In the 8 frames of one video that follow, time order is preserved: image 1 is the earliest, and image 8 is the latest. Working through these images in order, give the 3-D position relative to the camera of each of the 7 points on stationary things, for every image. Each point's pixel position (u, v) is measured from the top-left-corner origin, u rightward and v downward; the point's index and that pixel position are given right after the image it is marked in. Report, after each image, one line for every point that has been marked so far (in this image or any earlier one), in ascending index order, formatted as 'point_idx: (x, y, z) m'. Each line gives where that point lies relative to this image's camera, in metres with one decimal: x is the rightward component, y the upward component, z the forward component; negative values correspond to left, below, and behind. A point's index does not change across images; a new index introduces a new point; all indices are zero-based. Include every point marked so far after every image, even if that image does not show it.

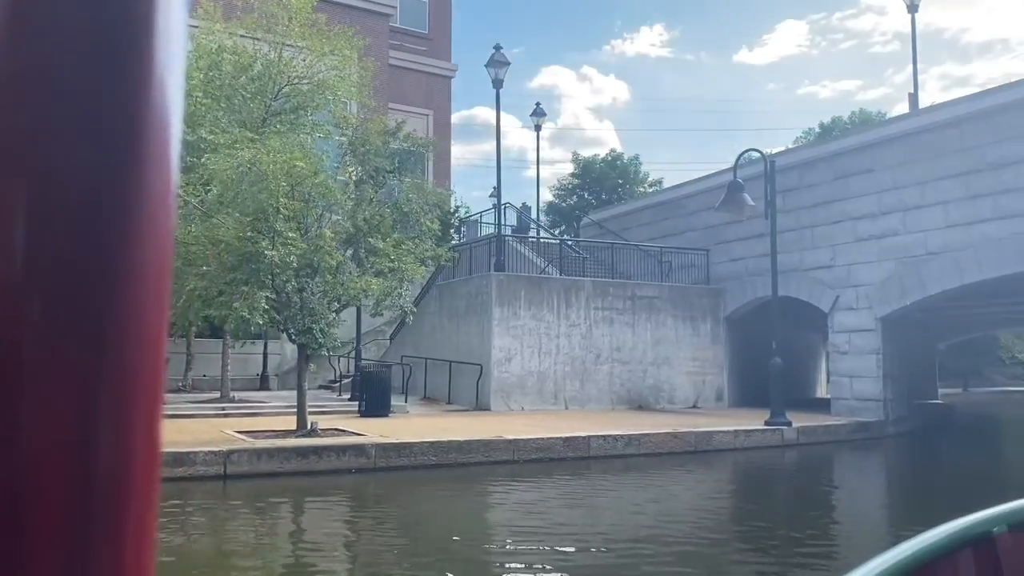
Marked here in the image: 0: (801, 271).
0: (+6.5, +0.4, +19.3) m
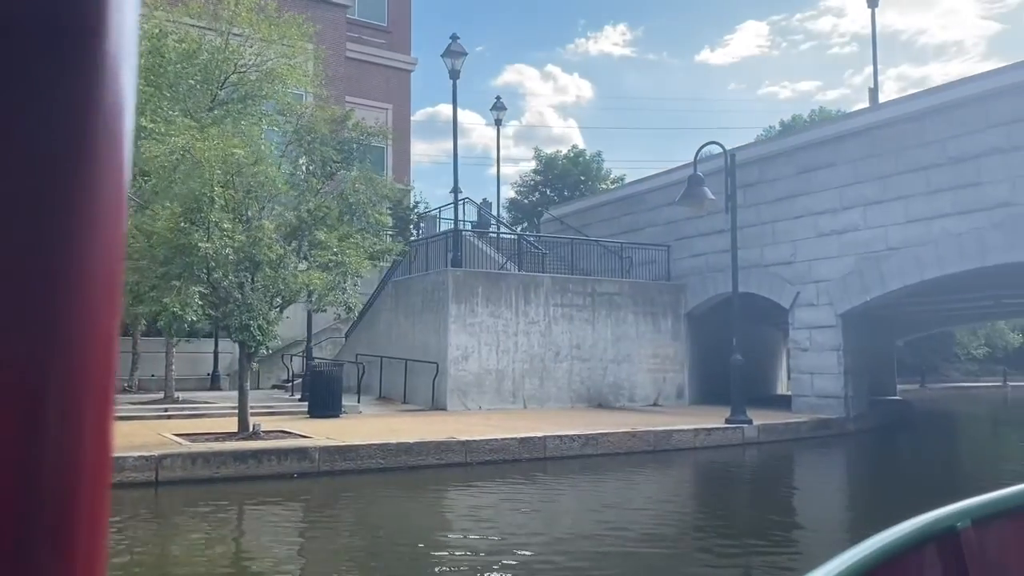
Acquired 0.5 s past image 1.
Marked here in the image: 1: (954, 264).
0: (+5.6, +0.5, +19.0) m
1: (+7.7, +0.4, +14.9) m
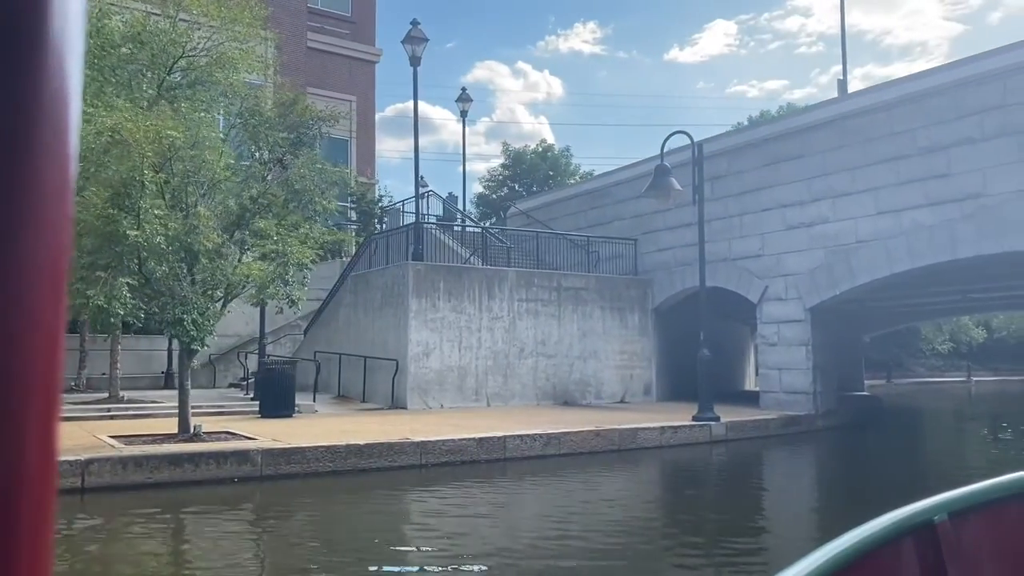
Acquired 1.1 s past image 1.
0: (+4.8, +0.6, +18.7) m
1: (+7.1, +0.5, +14.6) m
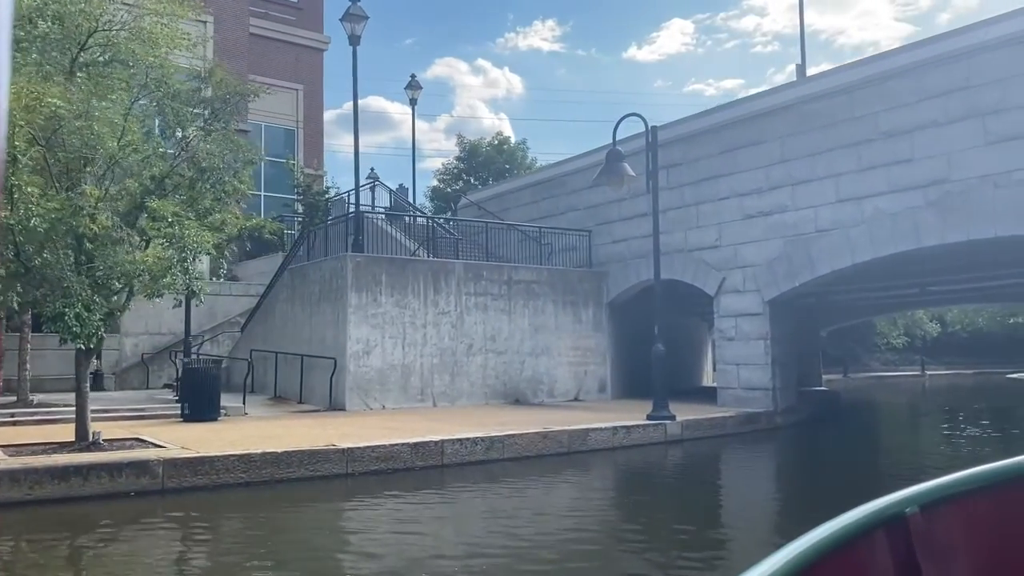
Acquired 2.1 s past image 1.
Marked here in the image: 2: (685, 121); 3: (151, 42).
0: (+3.6, +0.8, +17.9) m
1: (+6.1, +0.7, +14.0) m
2: (+3.6, +3.5, +17.8) m
3: (-4.4, +3.0, +10.6) m
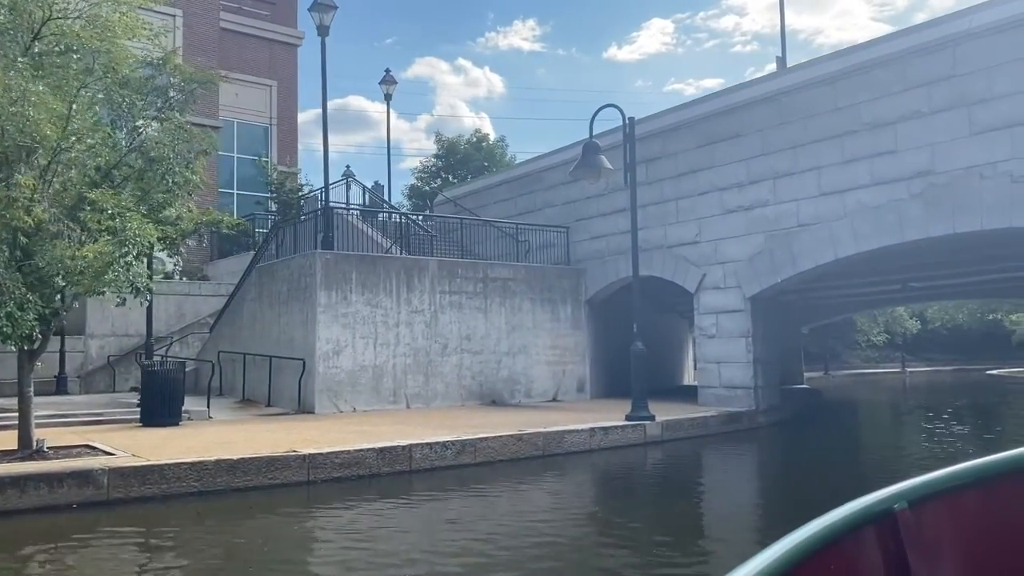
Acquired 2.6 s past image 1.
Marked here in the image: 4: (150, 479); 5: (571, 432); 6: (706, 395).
0: (+3.1, +0.8, +17.5) m
1: (+5.7, +0.8, +13.6) m
2: (+3.1, +3.5, +17.3) m
3: (-4.8, +3.1, +10.1) m
4: (-3.6, -1.9, +8.4) m
5: (+0.8, -2.0, +12.0) m
6: (+3.8, -2.1, +16.7) m
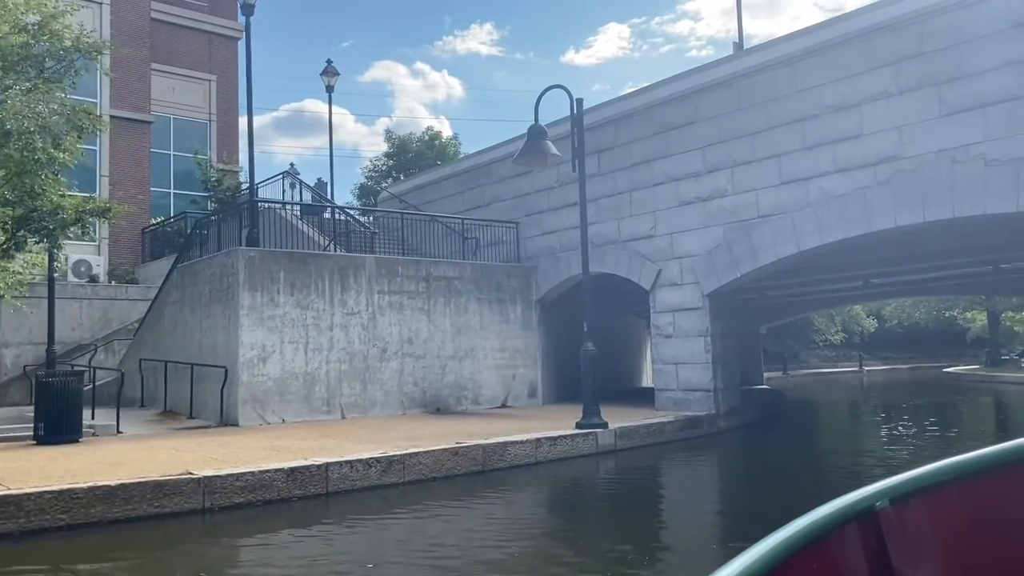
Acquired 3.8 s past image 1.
0: (+2.1, +0.9, +16.5) m
1: (+4.8, +0.9, +12.7) m
2: (+2.0, +3.6, +16.3) m
3: (-5.6, +3.1, +8.7) m
4: (-4.2, -1.9, +7.1) m
5: (0.0, -2.0, +10.9) m
6: (+2.8, -2.0, +15.7) m
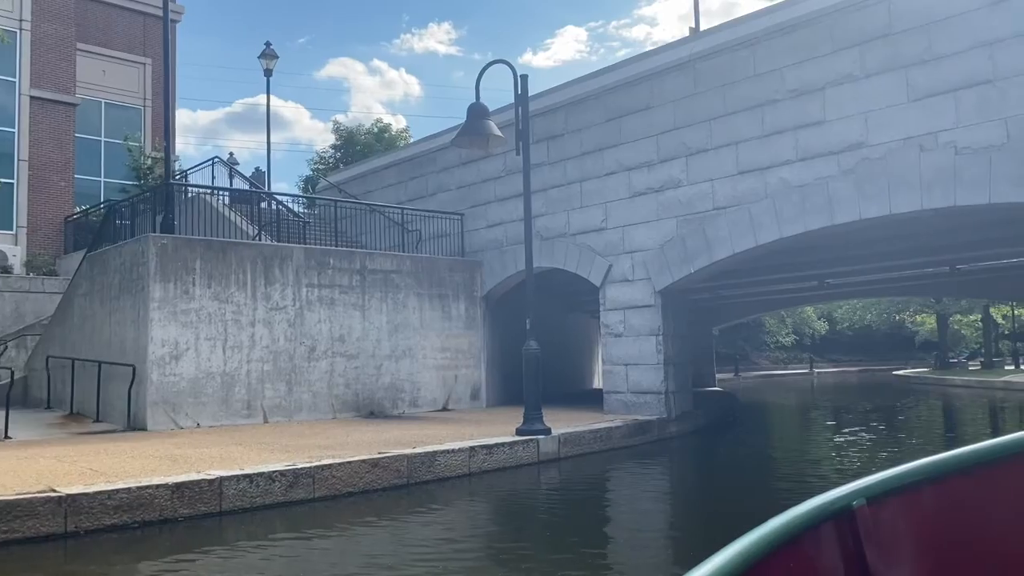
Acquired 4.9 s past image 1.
0: (+1.0, +0.9, +15.5) m
1: (+4.0, +0.9, +11.9) m
2: (+1.0, +3.7, +15.4) m
3: (-6.2, +3.2, +7.3) m
4: (-4.8, -1.7, +5.8) m
5: (-0.7, -1.9, +9.8) m
6: (+1.7, -2.0, +14.8) m
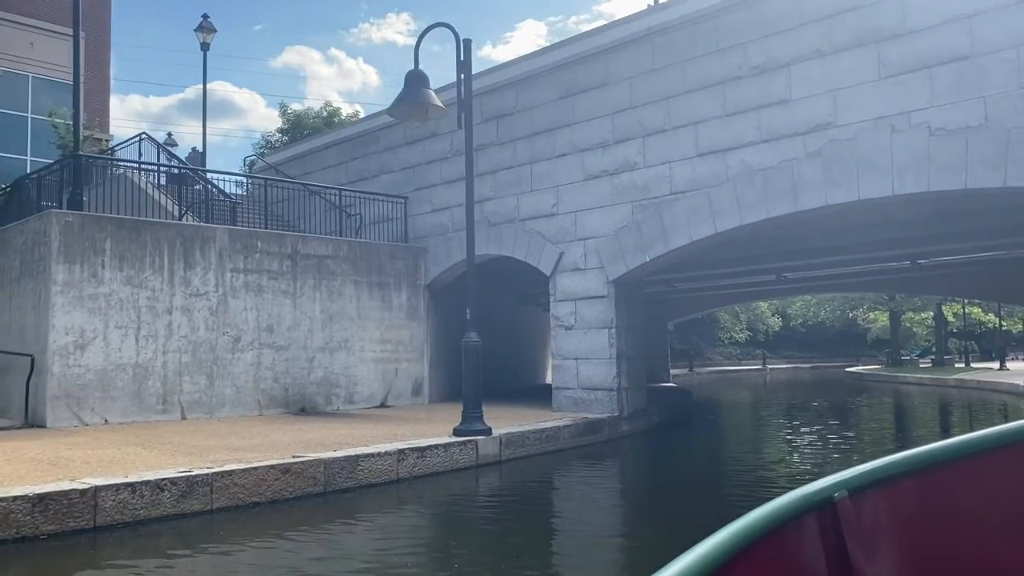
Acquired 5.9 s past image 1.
0: (+0.1, +1.1, +14.6) m
1: (+3.2, +1.0, +11.1) m
2: (+0.1, +3.8, +14.4) m
3: (-6.6, +3.4, +6.0) m
4: (-5.2, -1.5, +4.6) m
5: (-1.4, -1.7, +8.8) m
6: (+0.8, -1.8, +13.9) m
